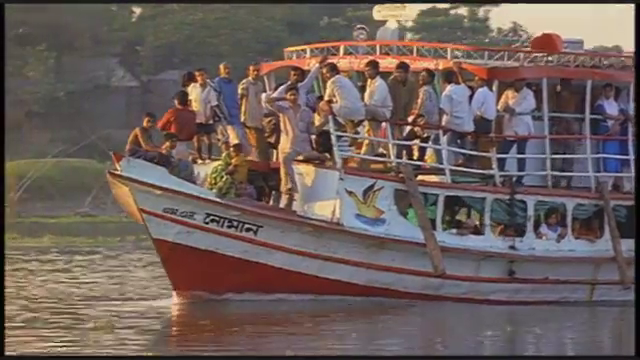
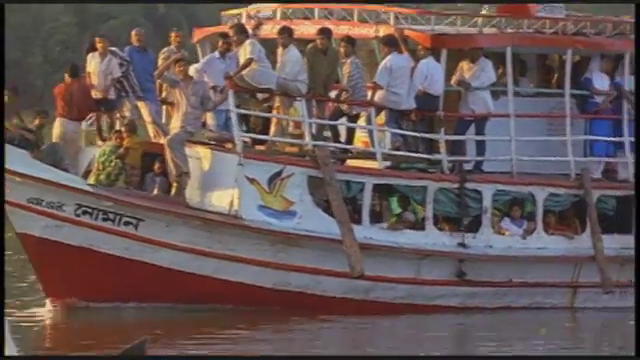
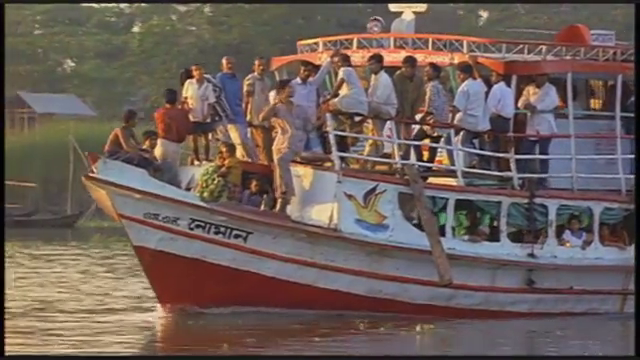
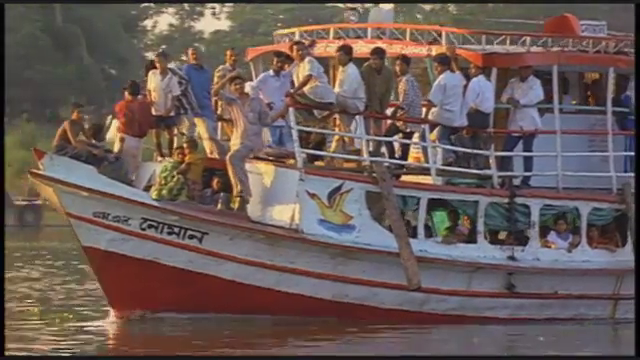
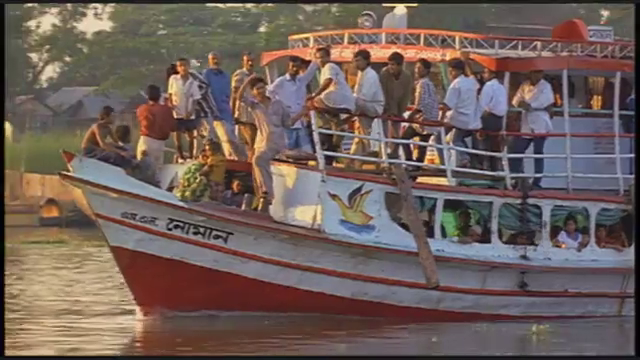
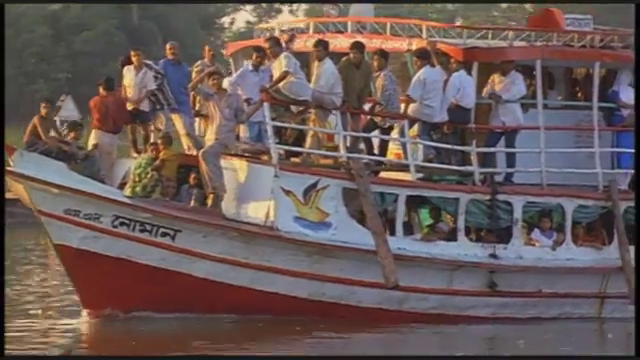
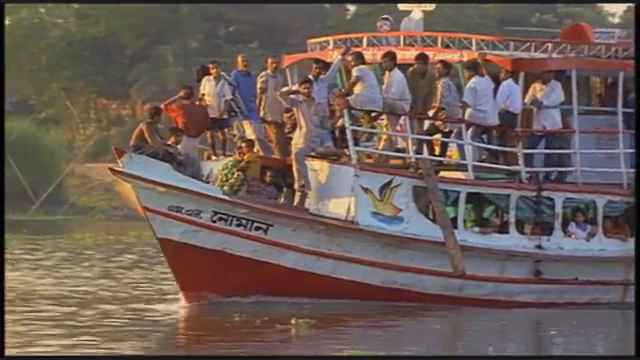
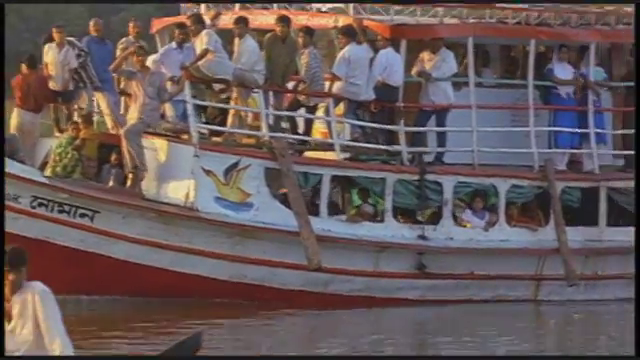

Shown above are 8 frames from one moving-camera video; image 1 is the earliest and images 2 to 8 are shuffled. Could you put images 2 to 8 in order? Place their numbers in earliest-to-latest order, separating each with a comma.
7, 3, 5, 4, 6, 2, 8
